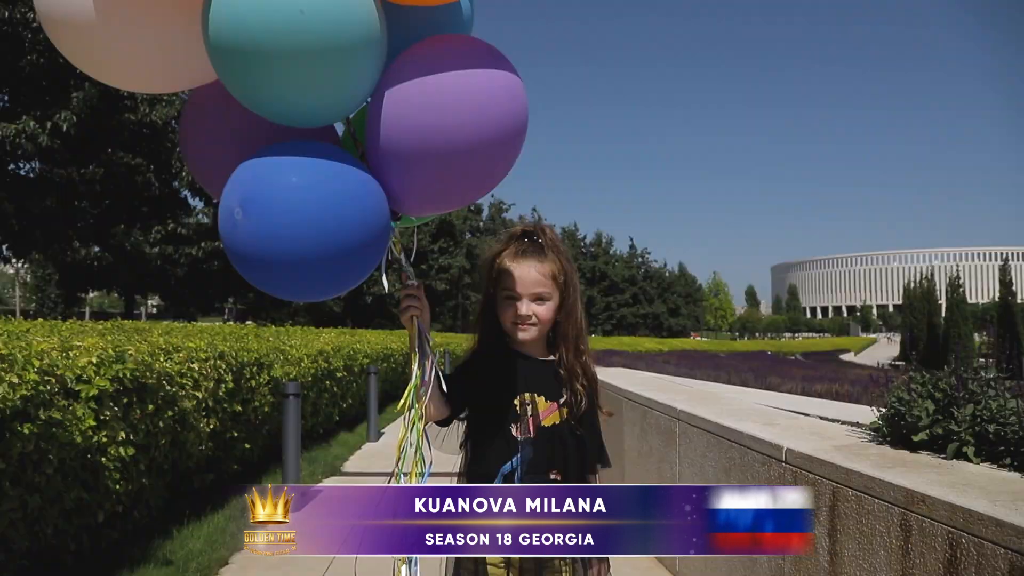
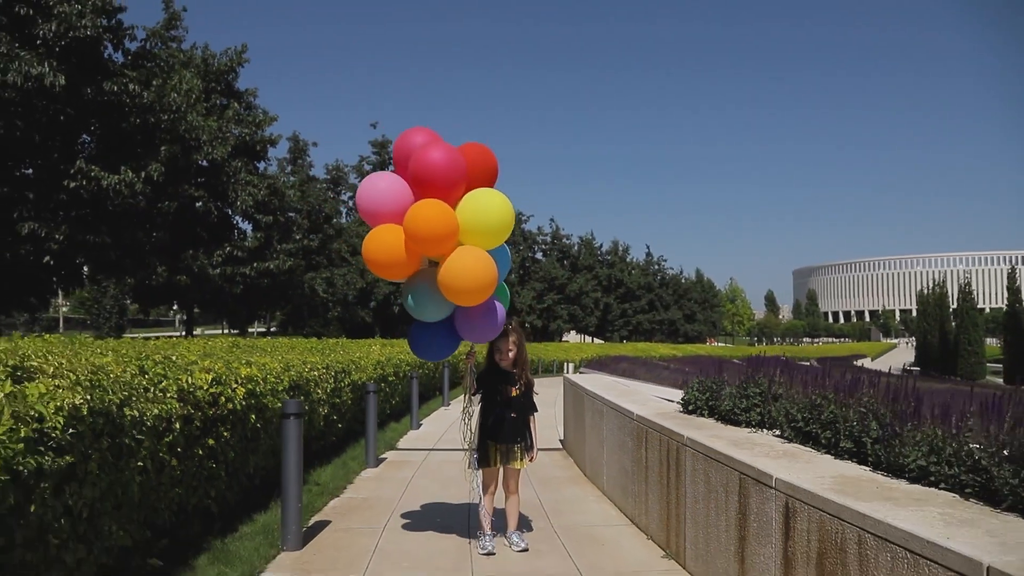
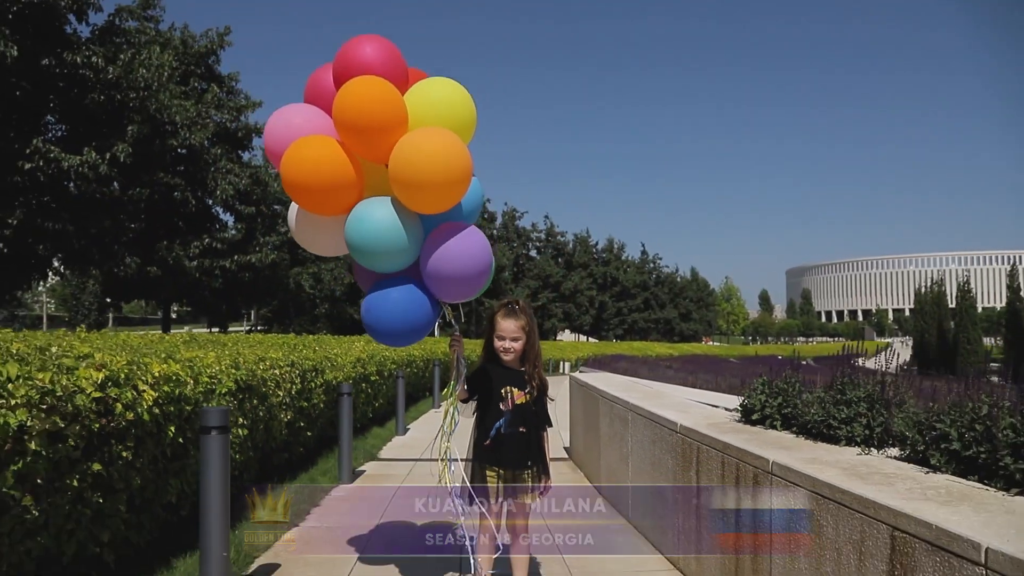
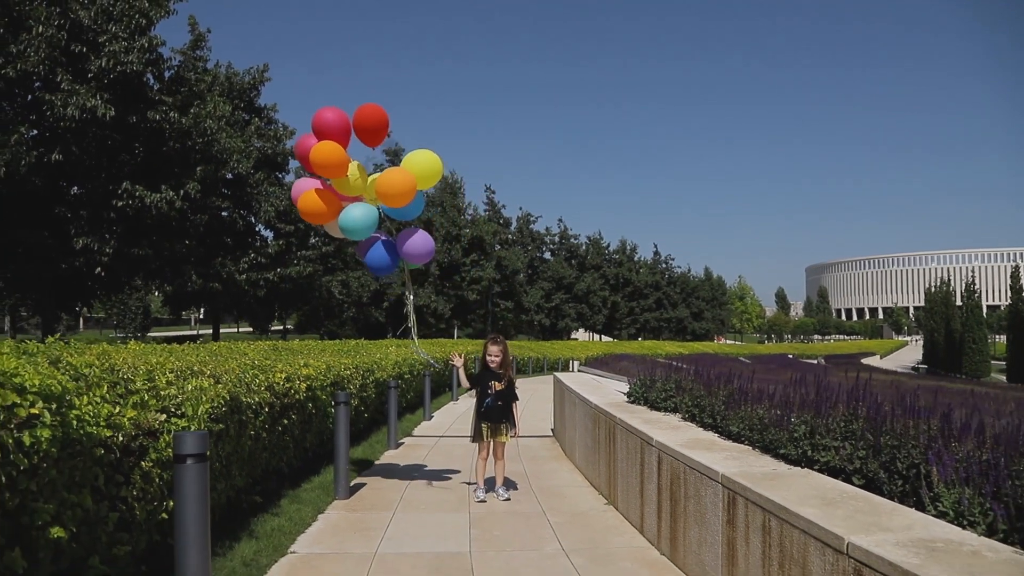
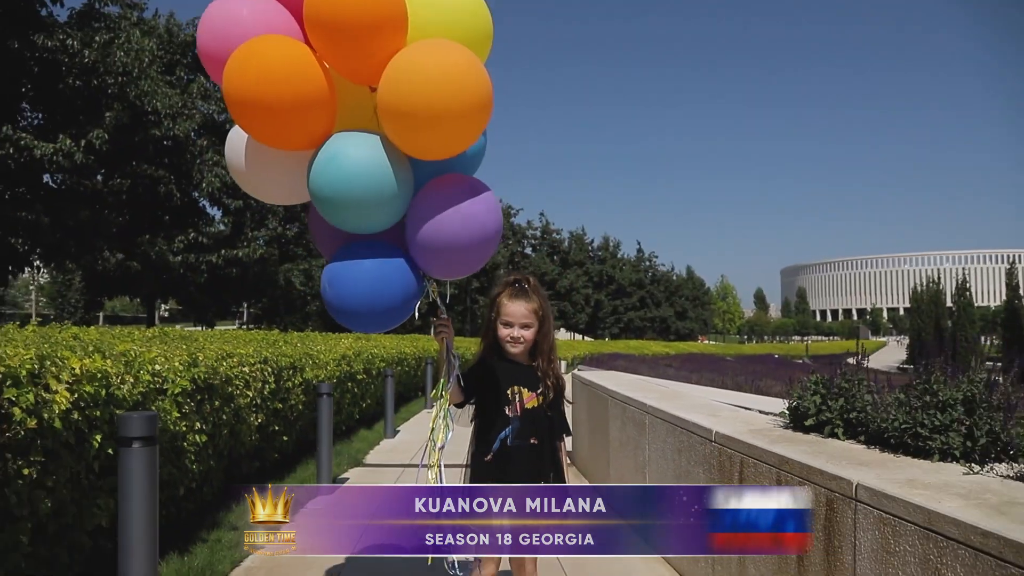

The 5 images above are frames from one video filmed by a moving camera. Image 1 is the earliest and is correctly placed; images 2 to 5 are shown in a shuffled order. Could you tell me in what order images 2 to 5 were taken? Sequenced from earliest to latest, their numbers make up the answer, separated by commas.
5, 3, 2, 4
